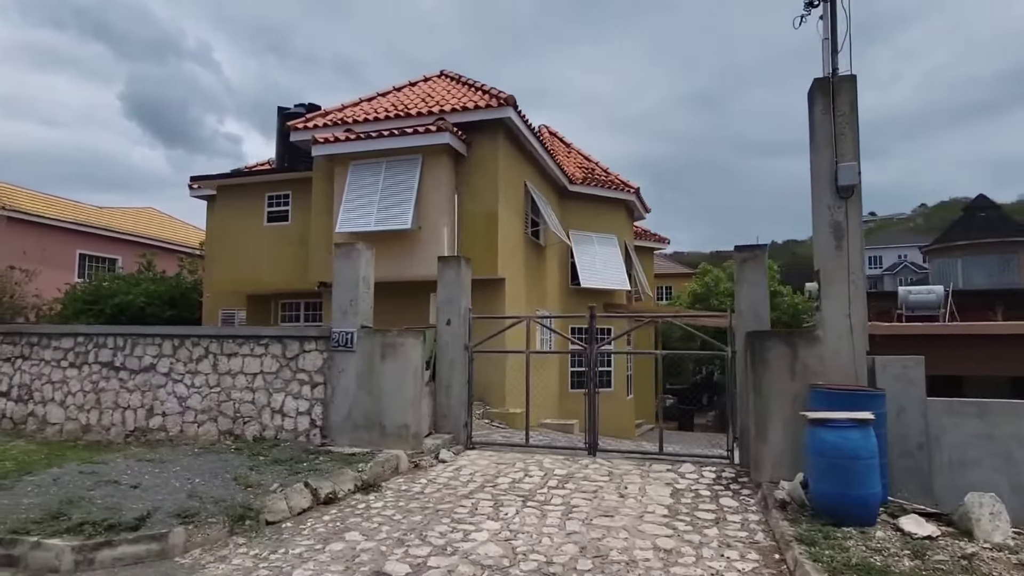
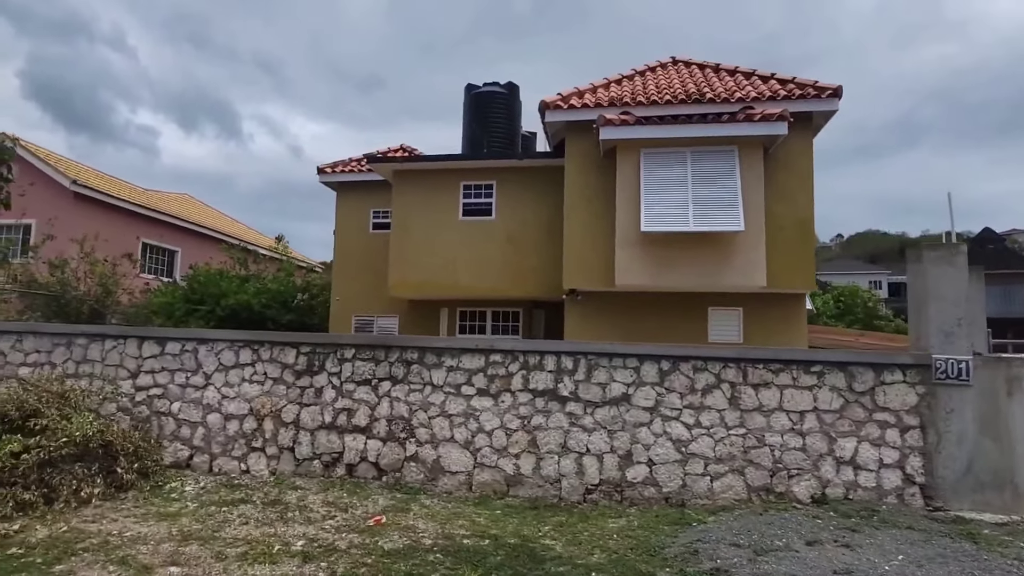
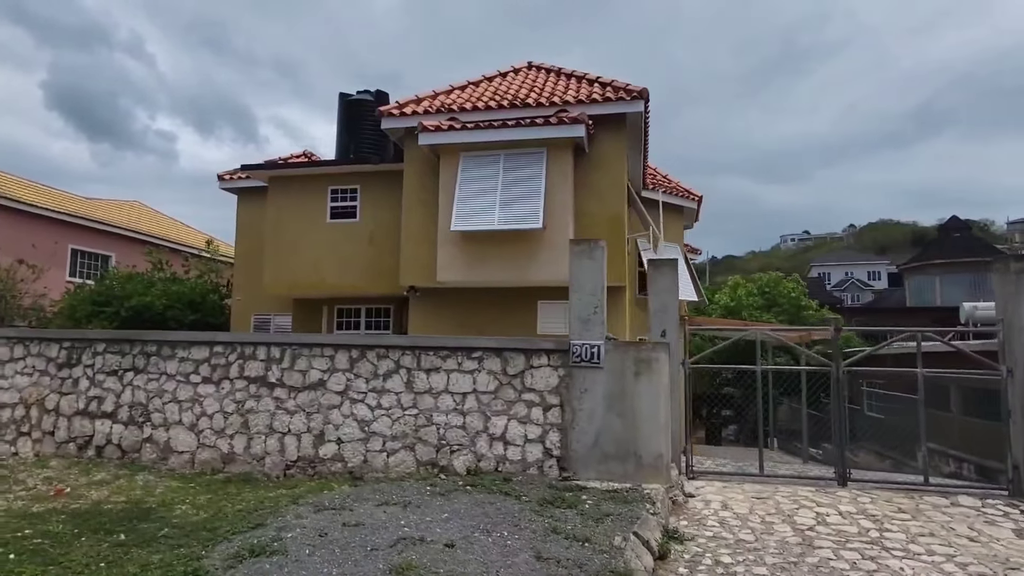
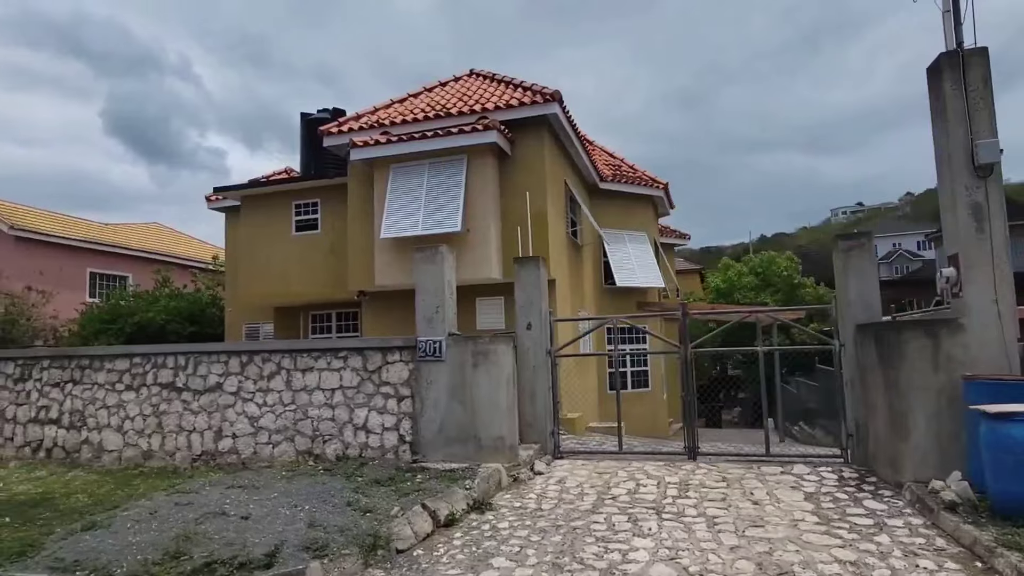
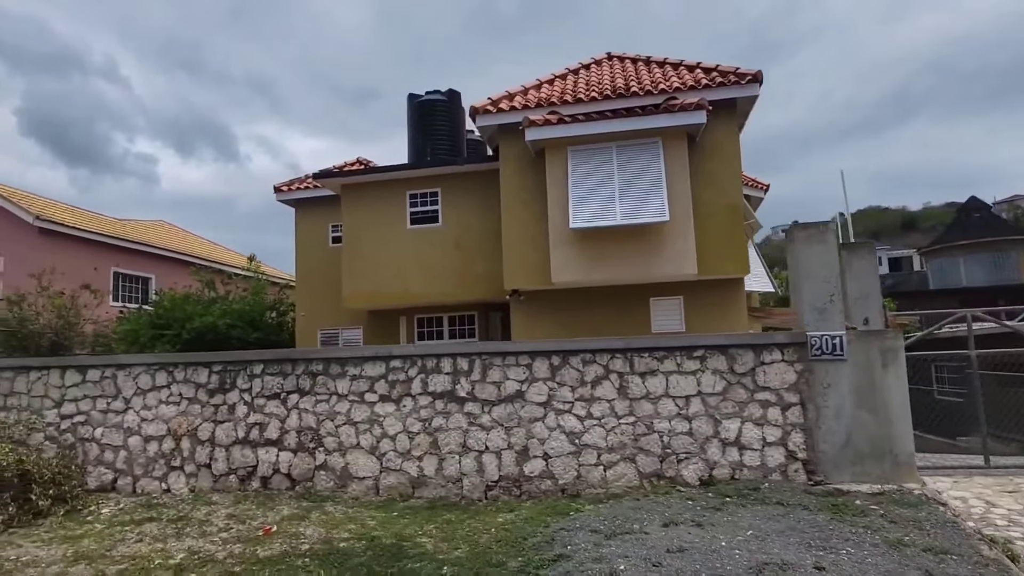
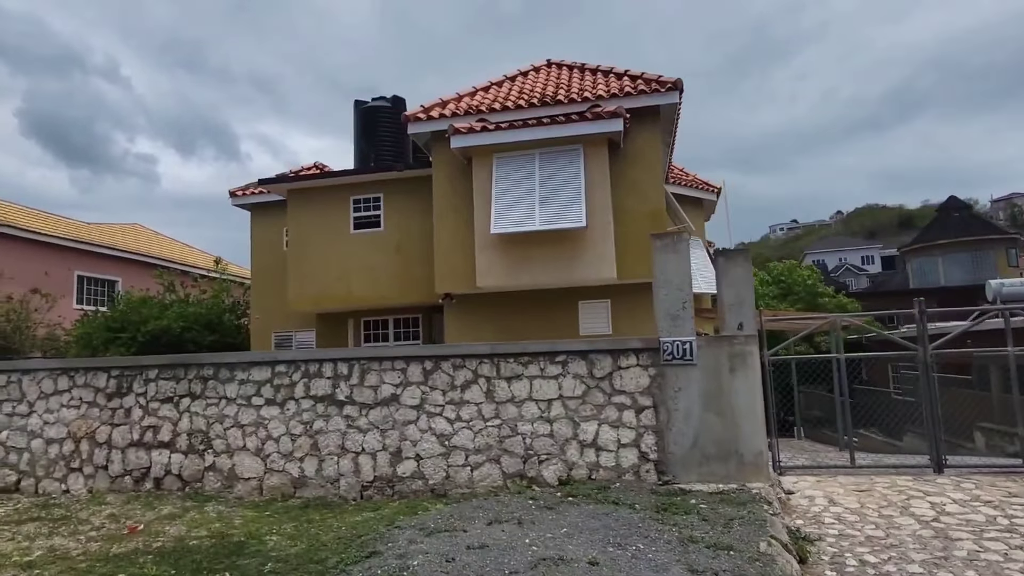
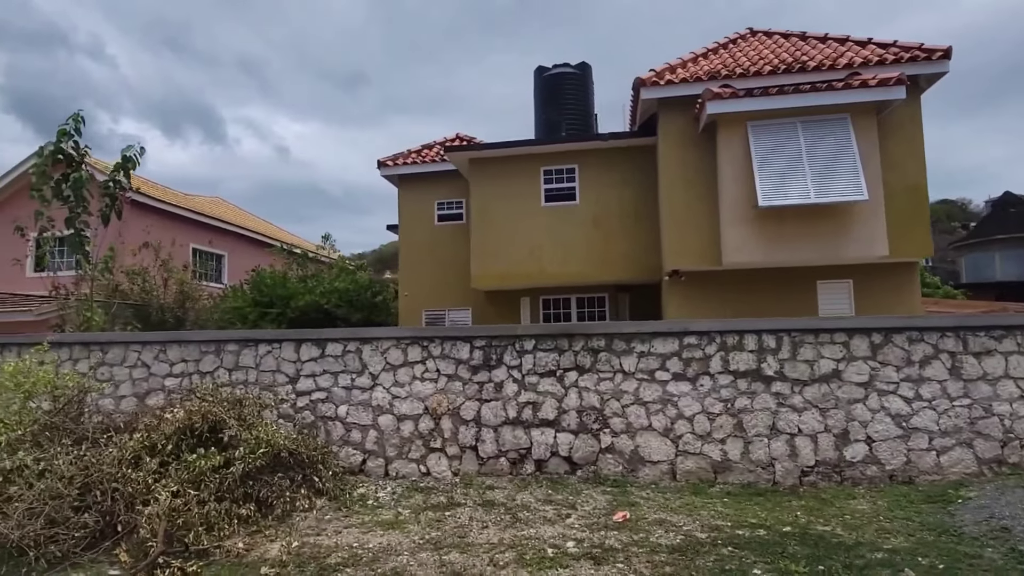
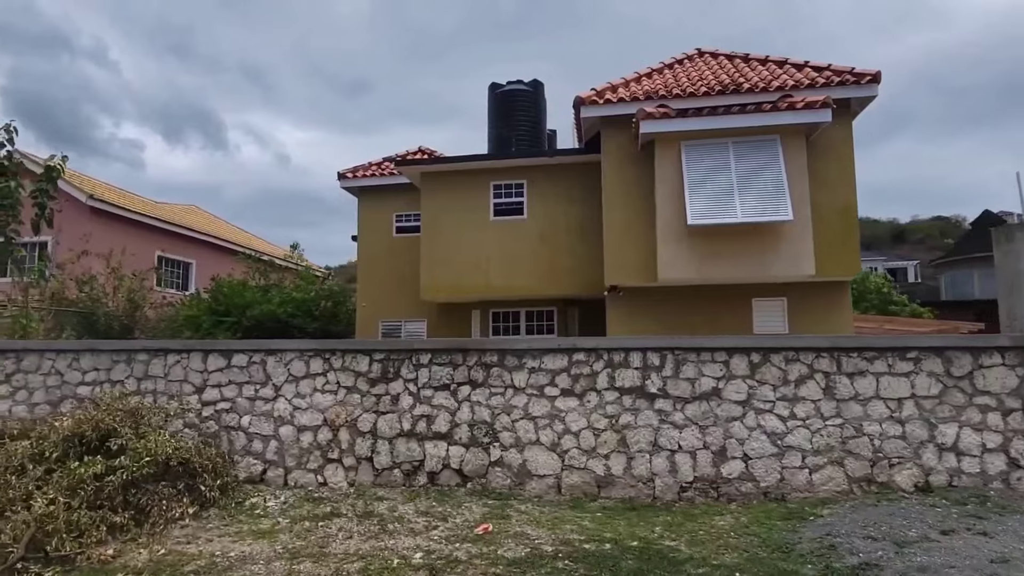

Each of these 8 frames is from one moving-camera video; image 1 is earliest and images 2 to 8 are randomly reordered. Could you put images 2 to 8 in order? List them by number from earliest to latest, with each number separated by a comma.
4, 3, 6, 5, 2, 8, 7
